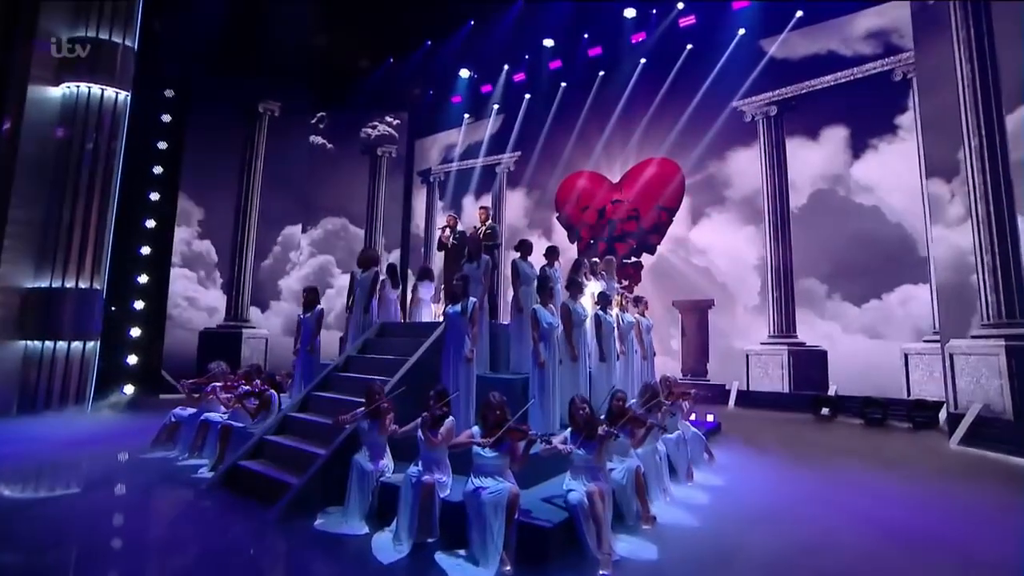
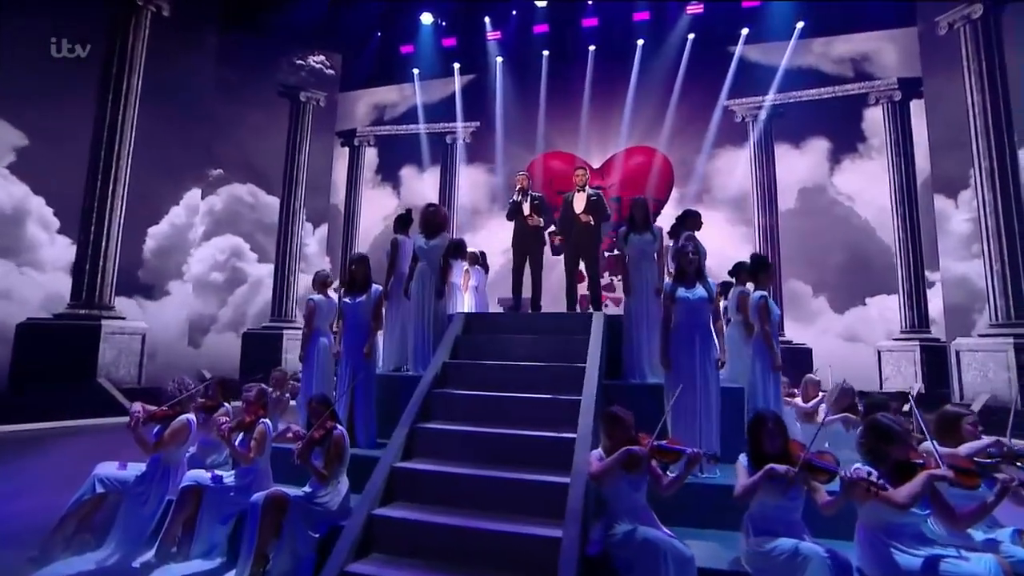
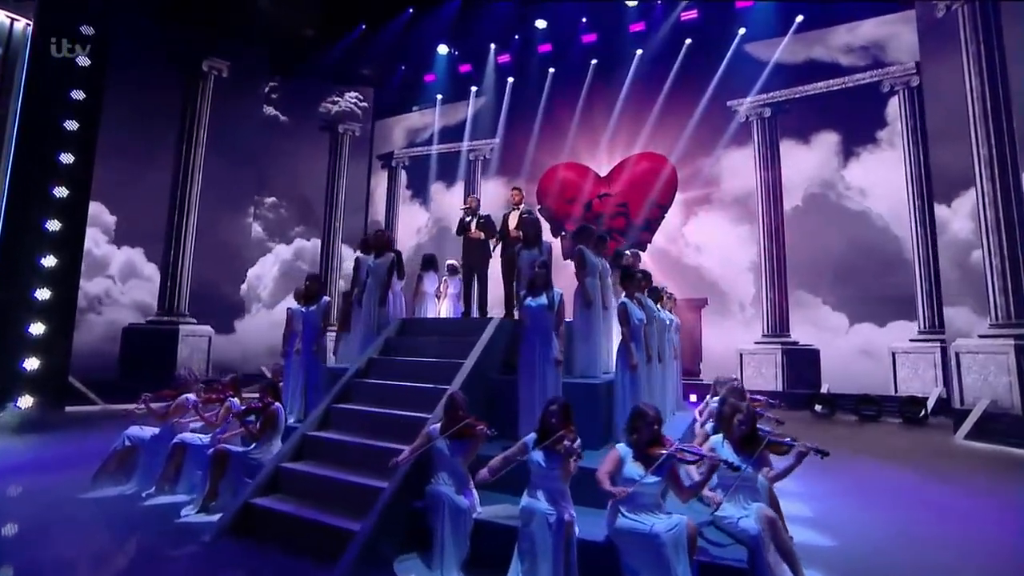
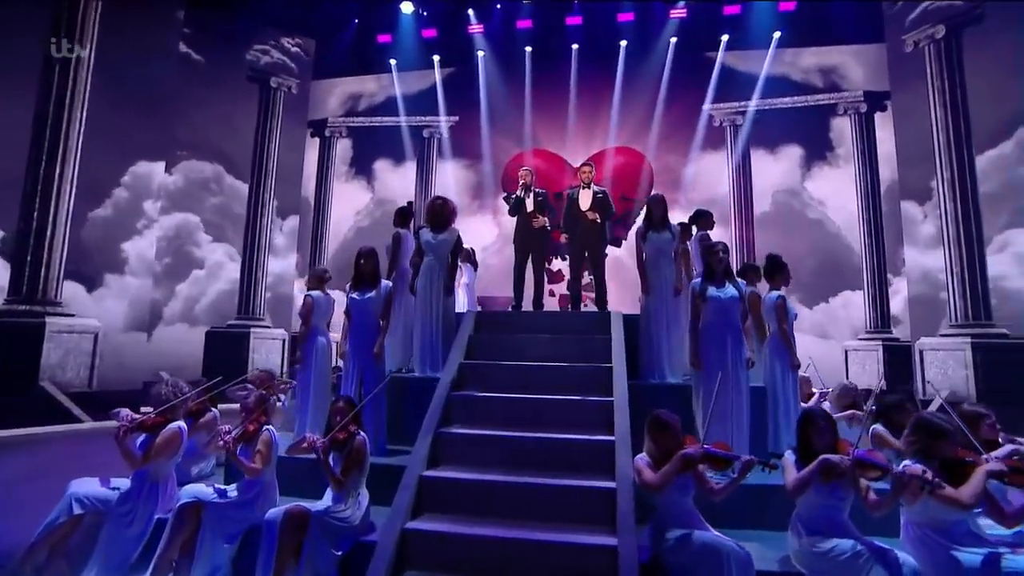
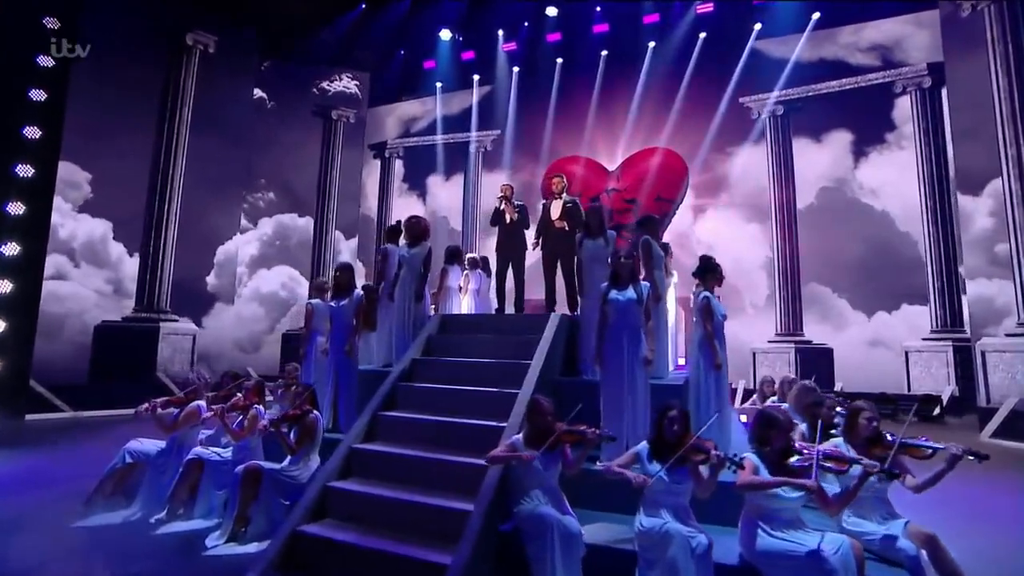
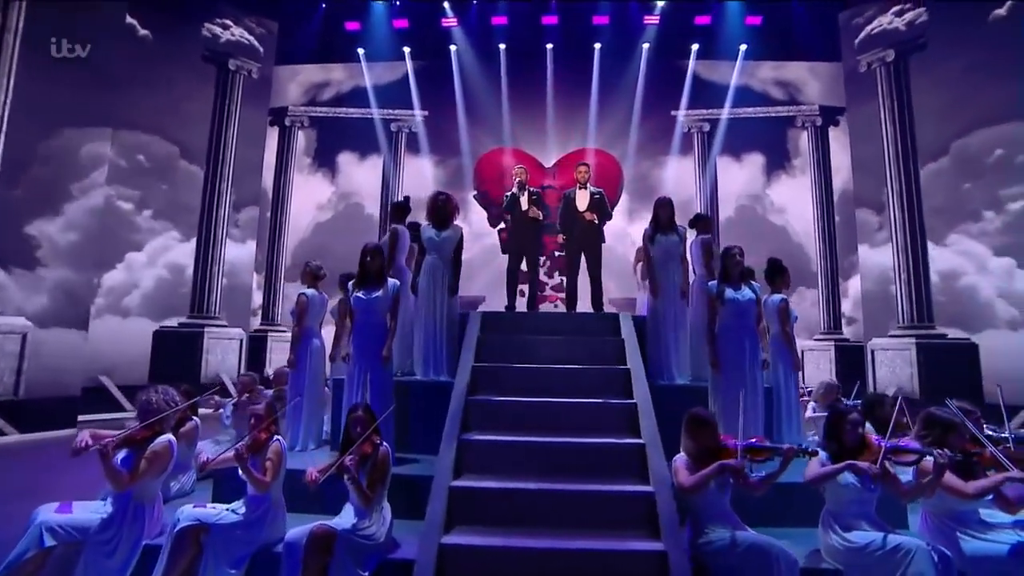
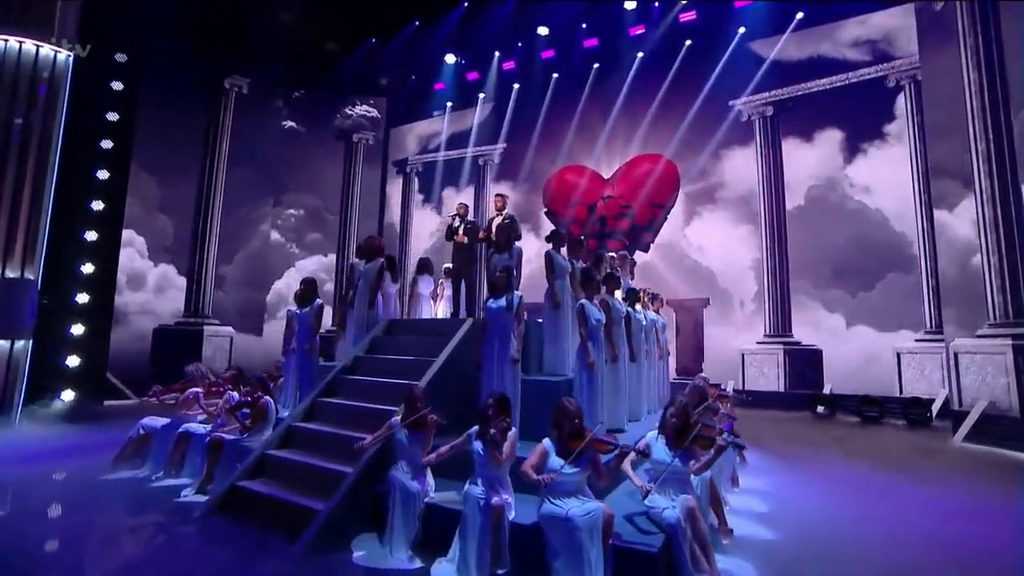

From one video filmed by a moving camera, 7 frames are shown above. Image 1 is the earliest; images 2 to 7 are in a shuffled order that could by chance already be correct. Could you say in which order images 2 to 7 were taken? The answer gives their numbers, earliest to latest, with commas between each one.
7, 3, 5, 2, 4, 6
